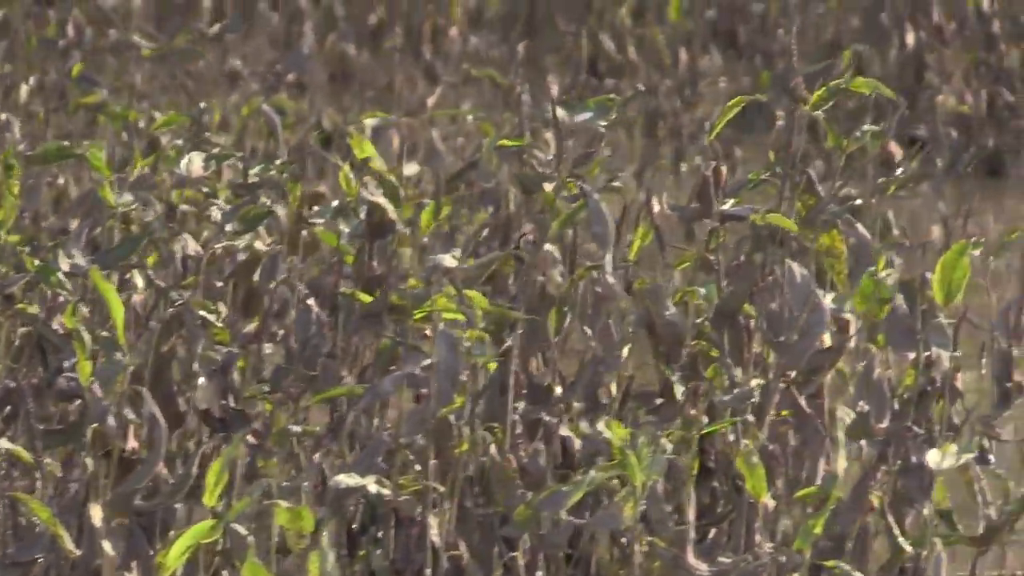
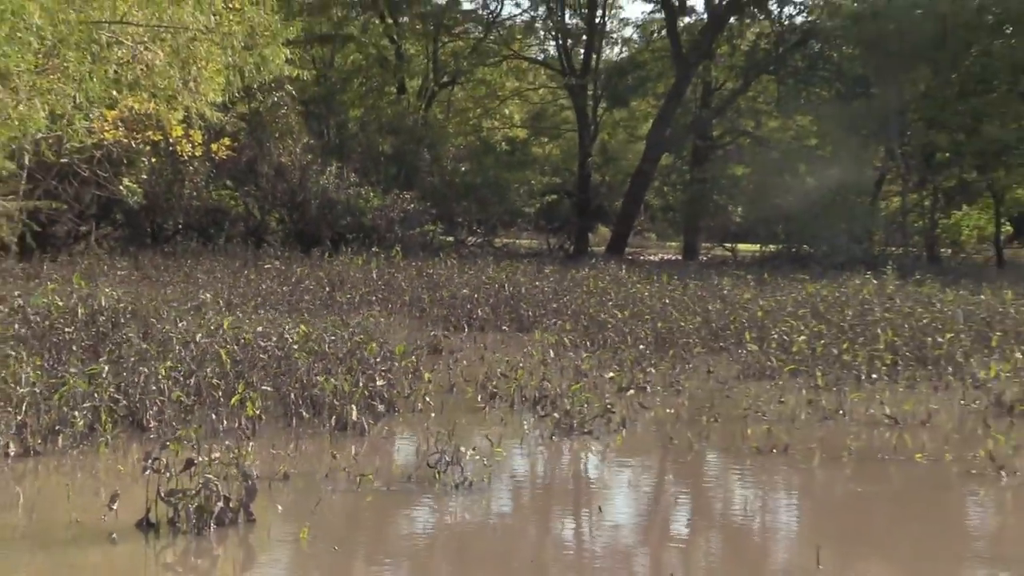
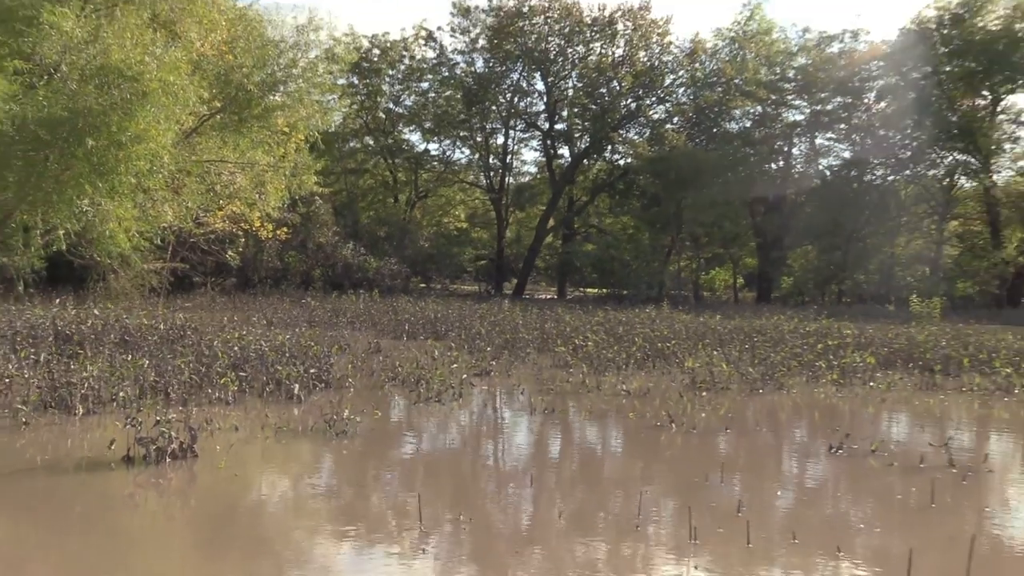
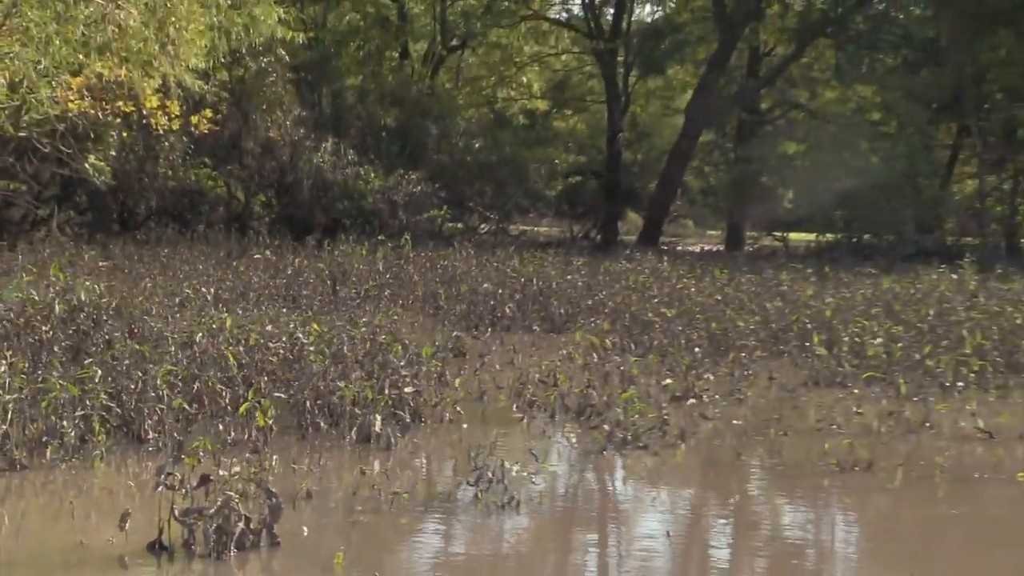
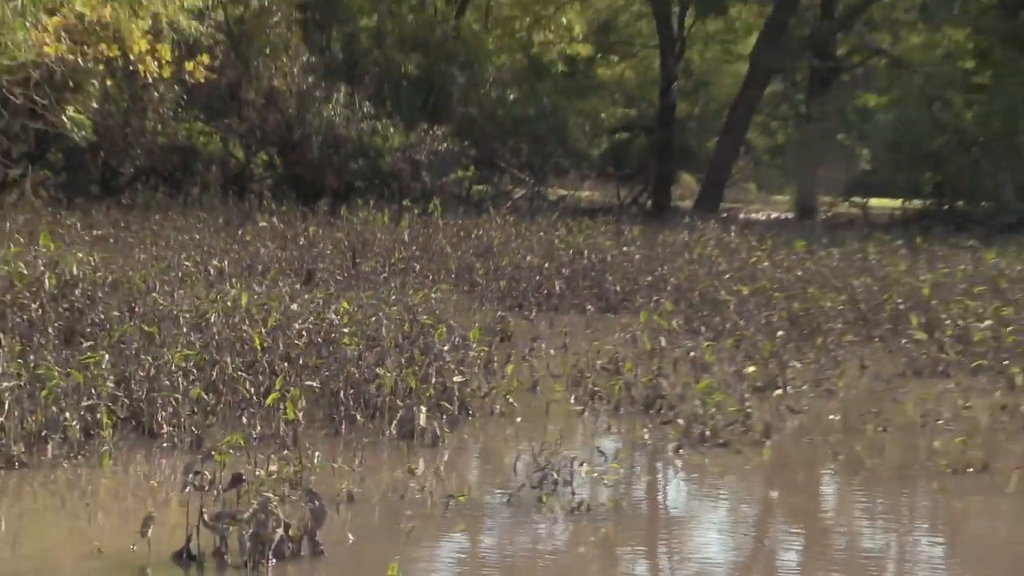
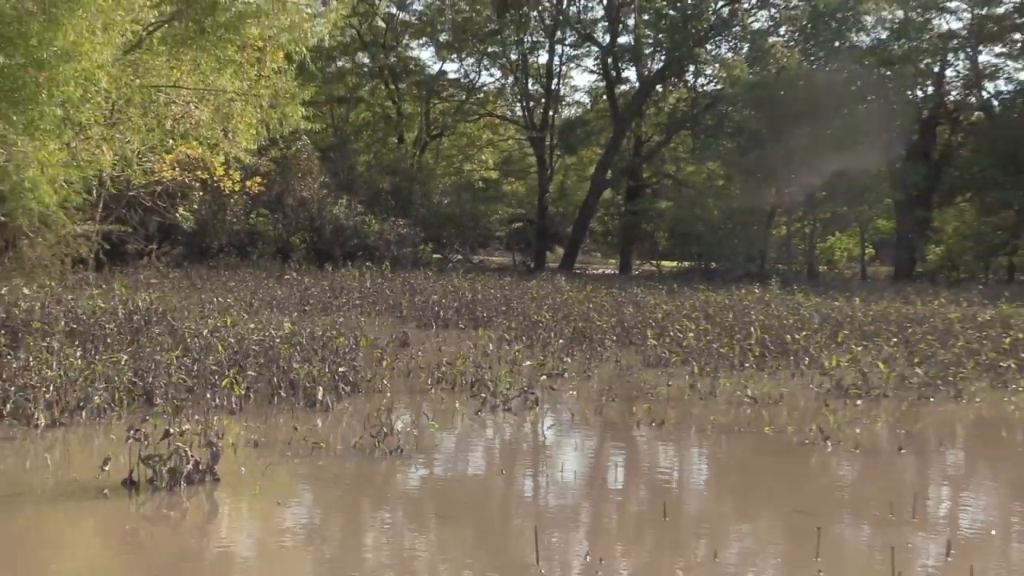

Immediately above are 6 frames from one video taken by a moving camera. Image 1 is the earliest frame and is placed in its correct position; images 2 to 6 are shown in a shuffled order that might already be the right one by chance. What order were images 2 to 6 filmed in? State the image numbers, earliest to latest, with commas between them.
5, 4, 2, 6, 3
